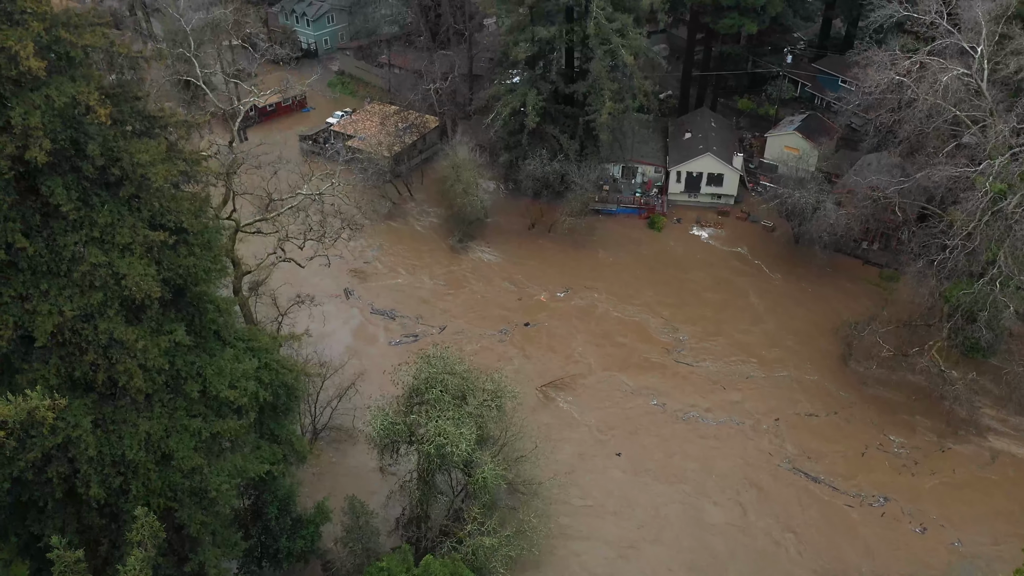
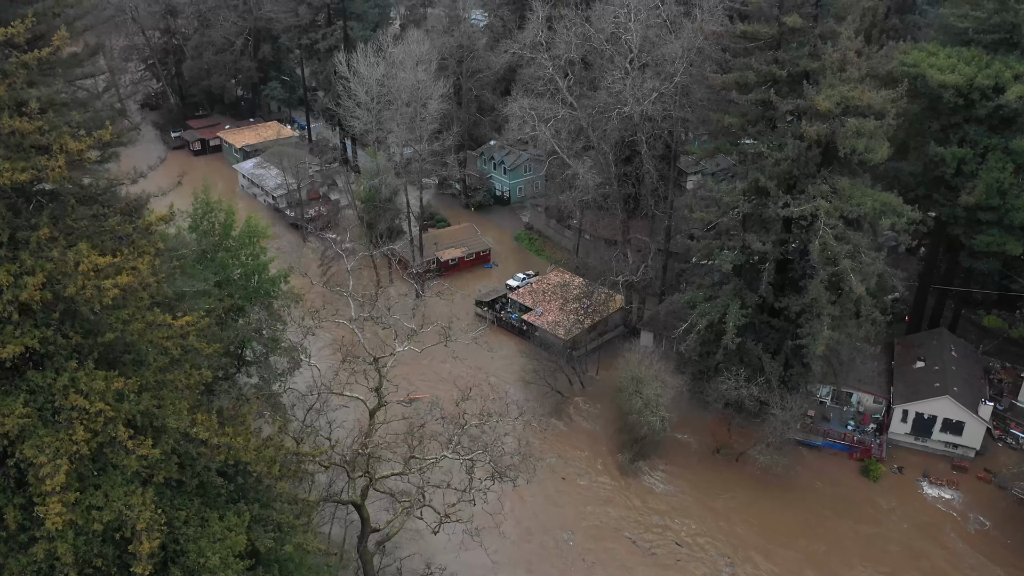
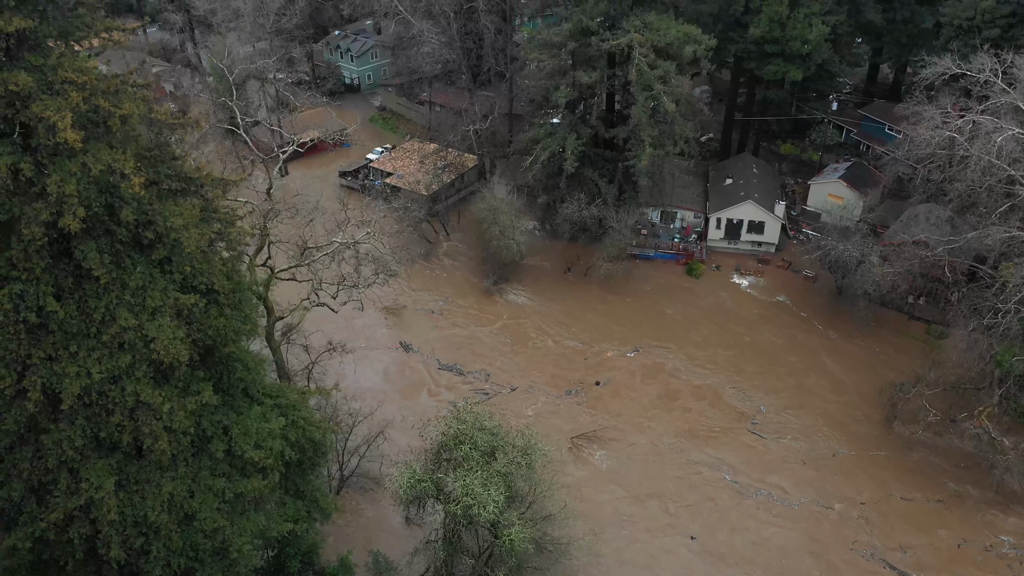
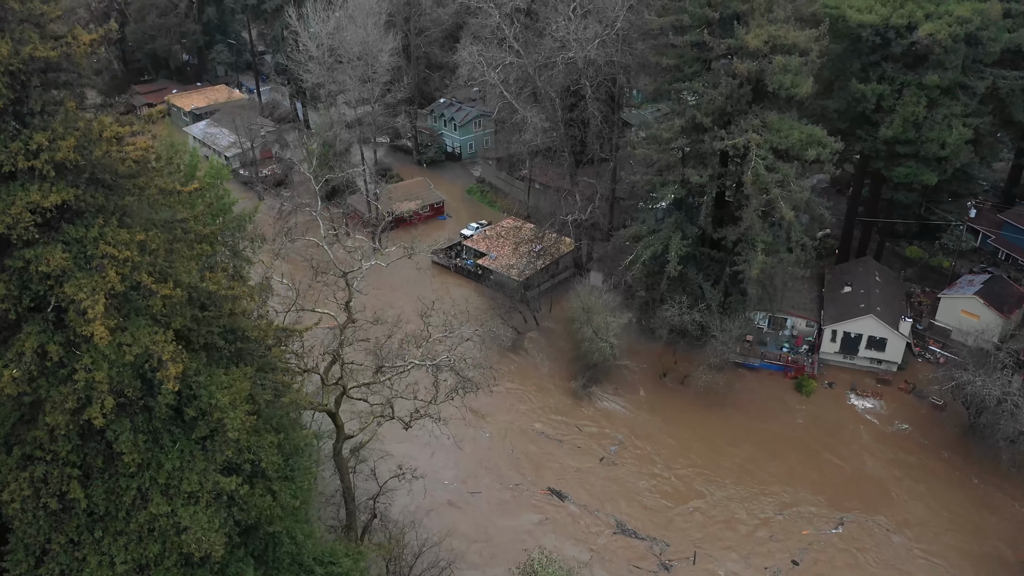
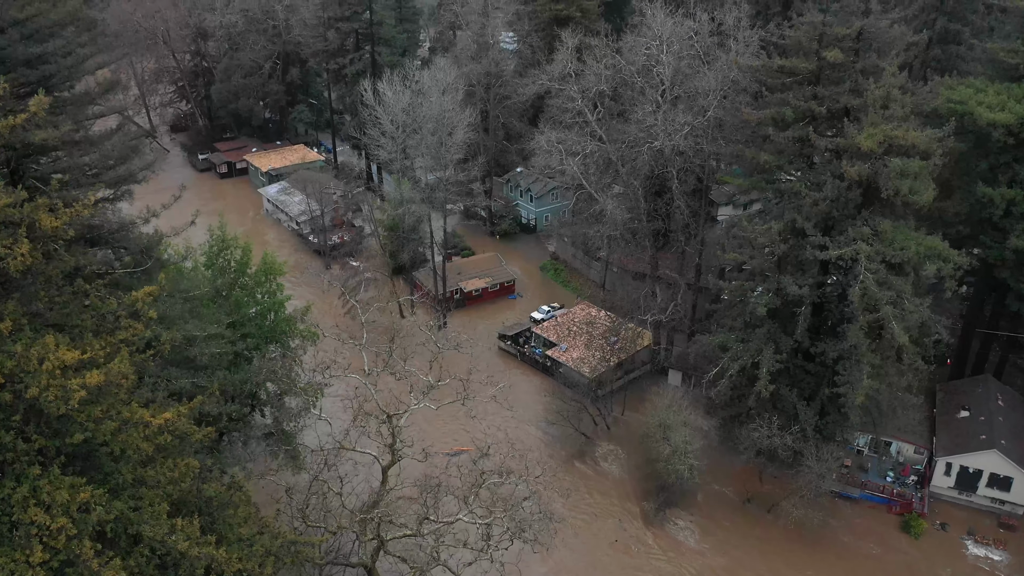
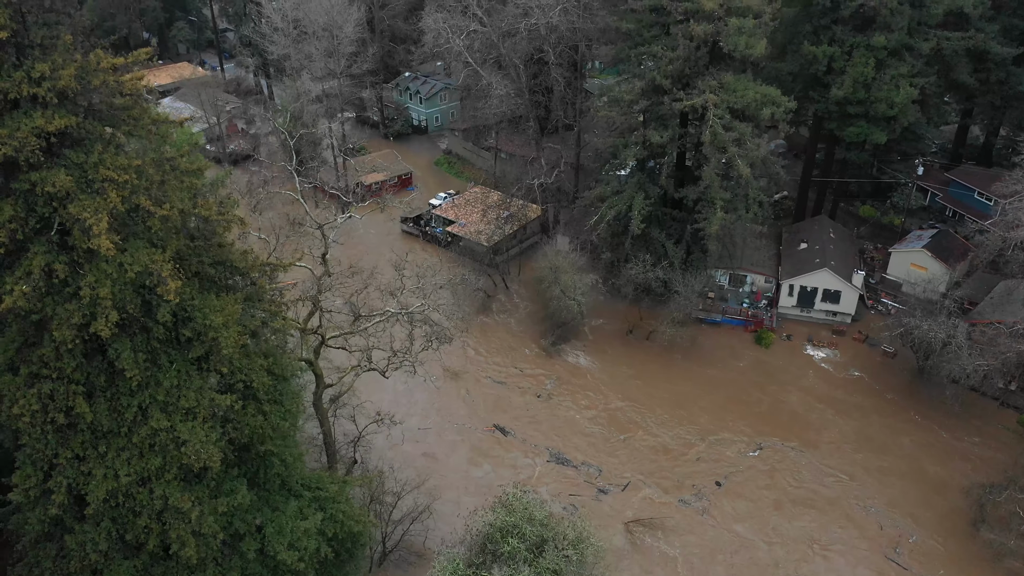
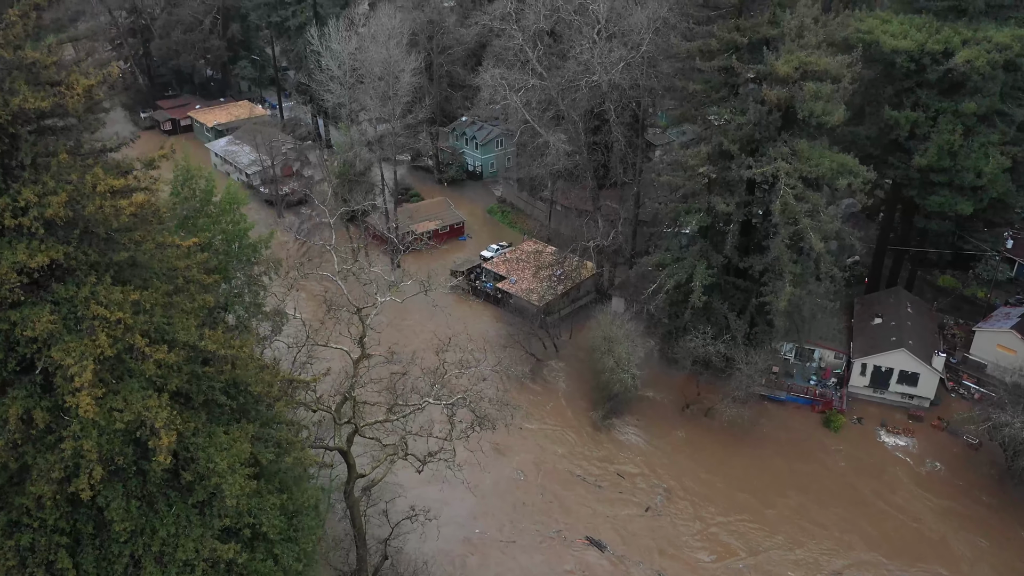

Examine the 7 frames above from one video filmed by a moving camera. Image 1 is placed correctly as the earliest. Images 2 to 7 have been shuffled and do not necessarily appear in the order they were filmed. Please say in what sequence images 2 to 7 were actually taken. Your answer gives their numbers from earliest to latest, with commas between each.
3, 6, 4, 7, 2, 5
